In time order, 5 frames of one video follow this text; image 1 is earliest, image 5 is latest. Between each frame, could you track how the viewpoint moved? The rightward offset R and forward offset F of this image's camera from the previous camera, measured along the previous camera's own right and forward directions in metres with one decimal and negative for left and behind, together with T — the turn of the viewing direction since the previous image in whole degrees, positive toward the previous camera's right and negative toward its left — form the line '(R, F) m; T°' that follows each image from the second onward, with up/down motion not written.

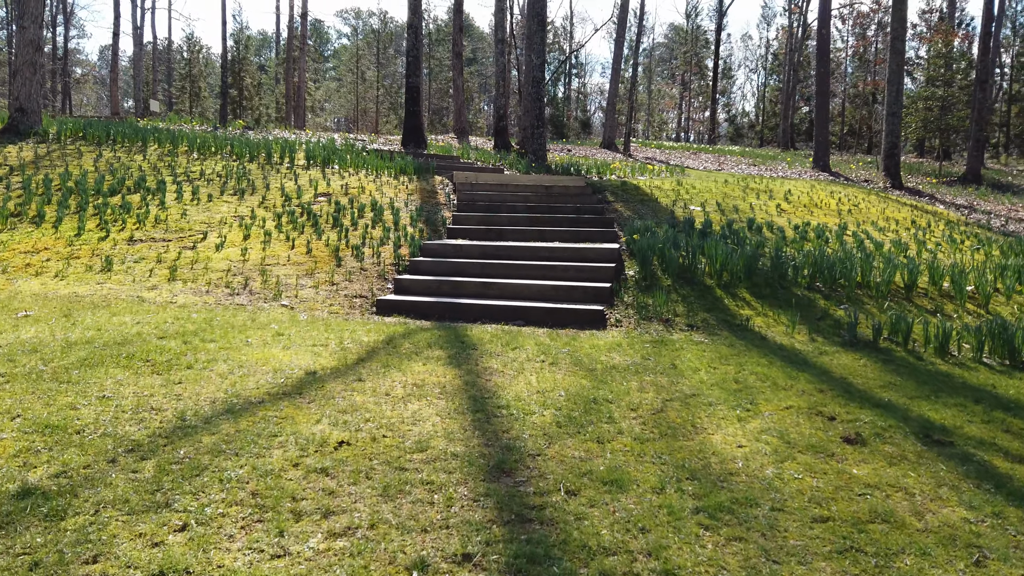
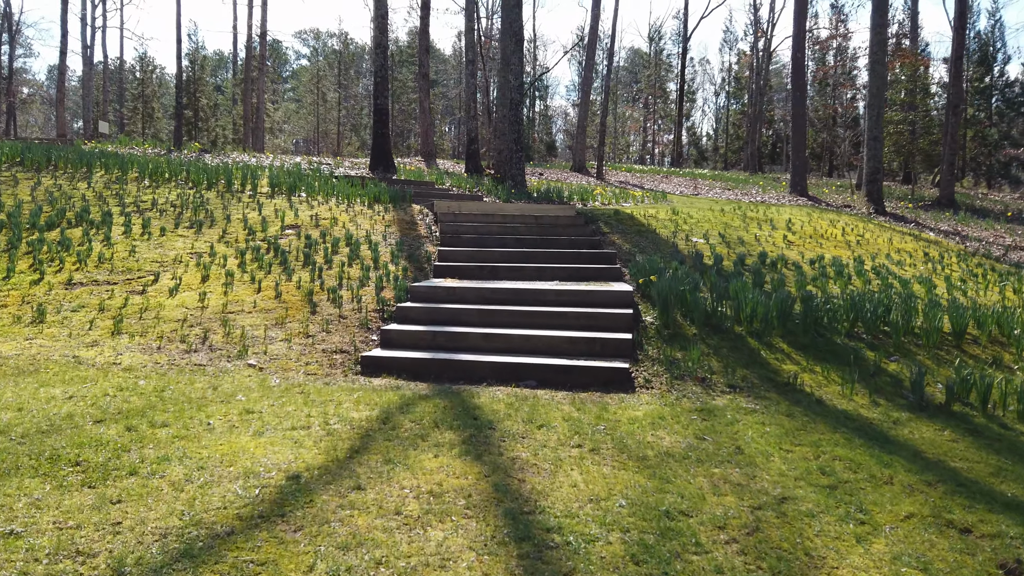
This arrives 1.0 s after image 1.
(-0.3, +0.8) m; +3°
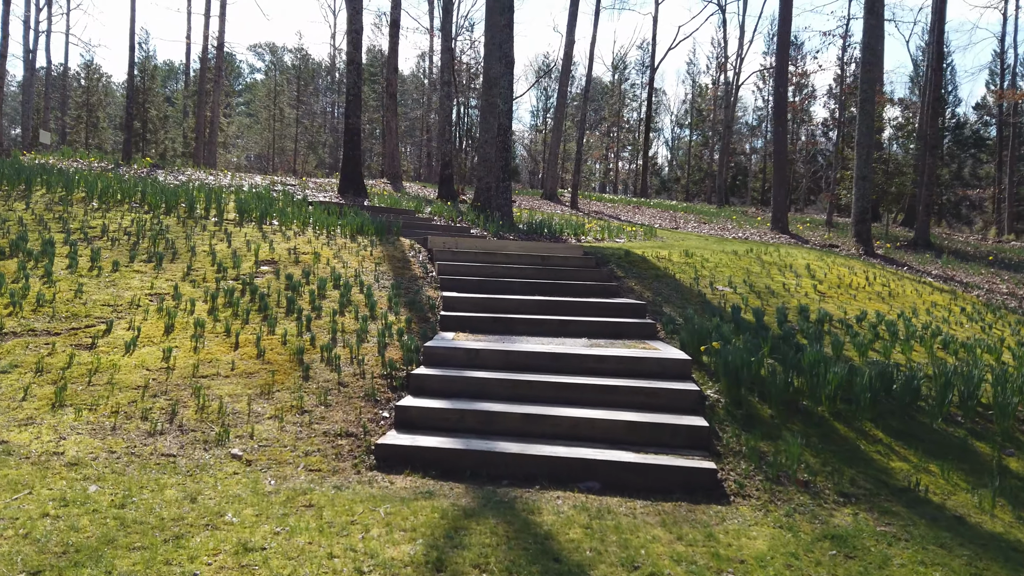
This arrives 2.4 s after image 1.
(-0.6, +1.0) m; +4°
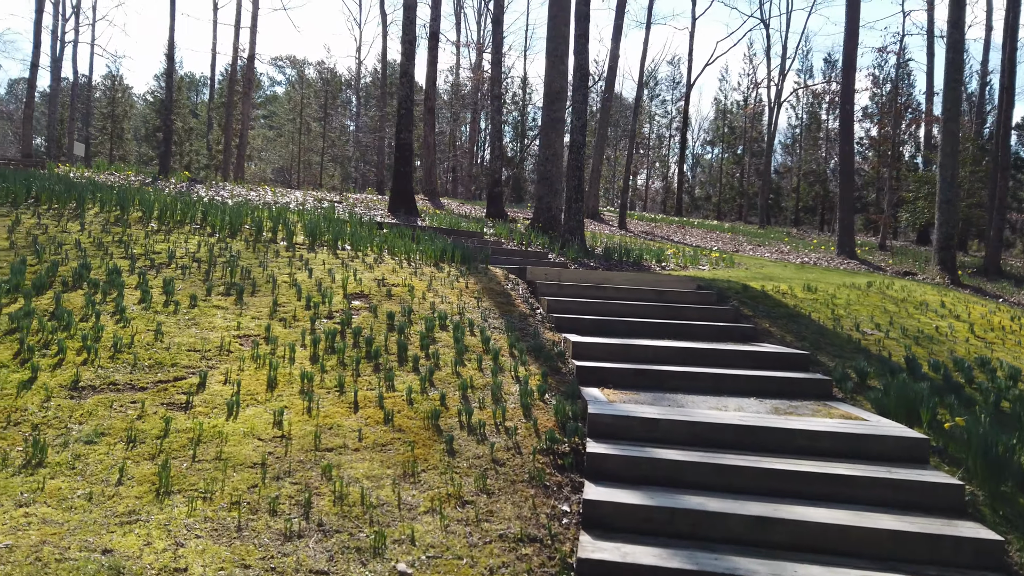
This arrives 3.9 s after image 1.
(-1.0, +0.9) m; -1°
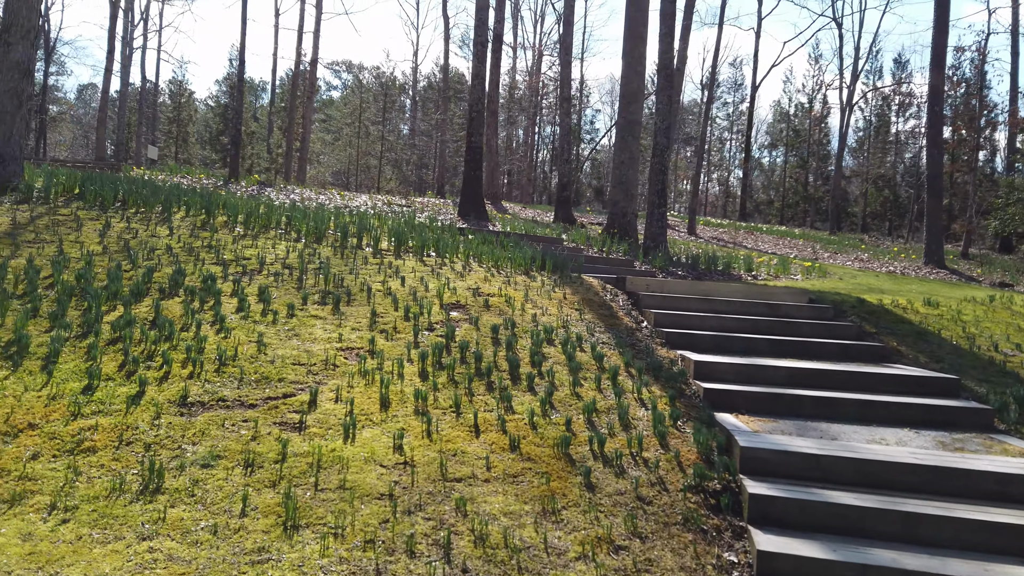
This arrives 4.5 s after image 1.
(-0.5, +0.3) m; -4°
